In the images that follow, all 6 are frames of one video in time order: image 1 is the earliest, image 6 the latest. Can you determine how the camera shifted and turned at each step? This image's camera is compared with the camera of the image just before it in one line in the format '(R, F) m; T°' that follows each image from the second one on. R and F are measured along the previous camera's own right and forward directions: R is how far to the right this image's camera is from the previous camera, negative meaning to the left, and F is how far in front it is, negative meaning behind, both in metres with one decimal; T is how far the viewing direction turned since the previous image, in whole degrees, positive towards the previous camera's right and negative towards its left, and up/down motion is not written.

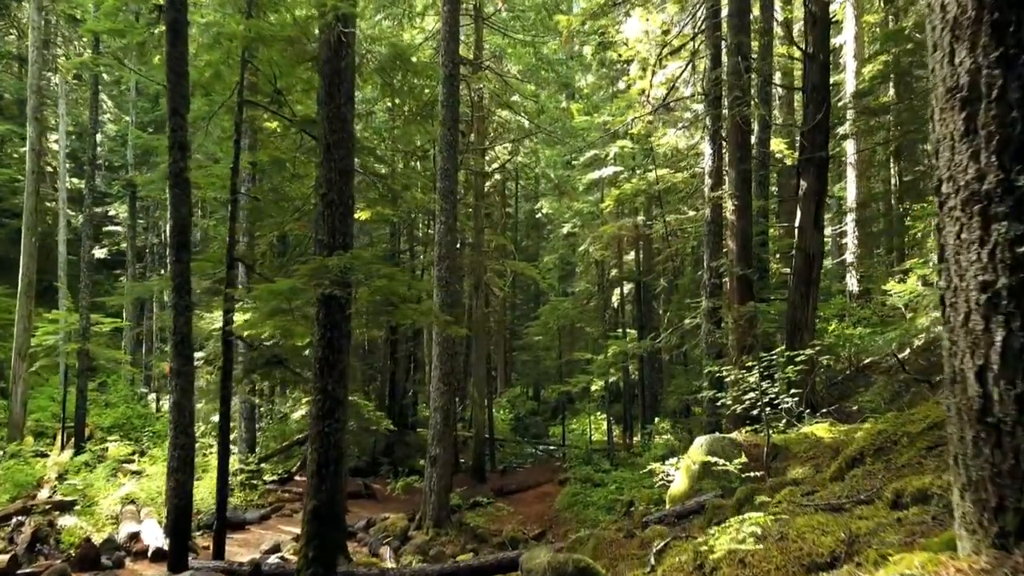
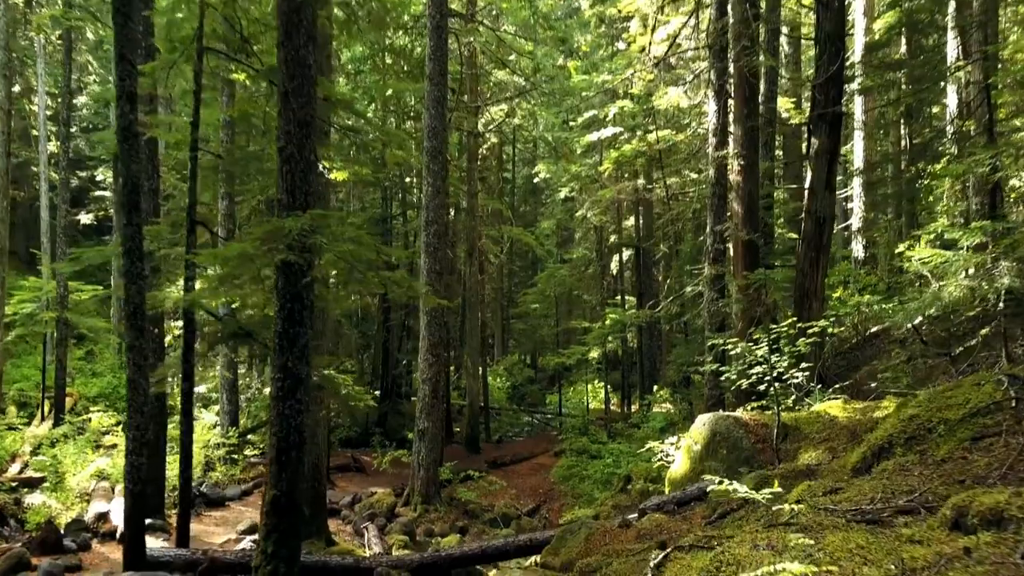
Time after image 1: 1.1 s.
(+0.1, +0.7) m; 0°
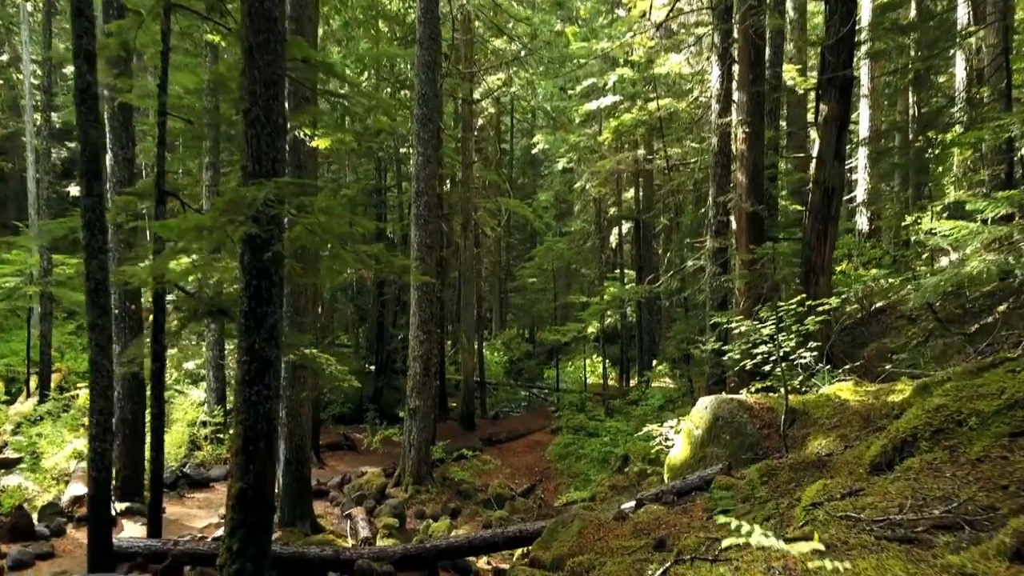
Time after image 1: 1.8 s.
(+0.1, +0.5) m; 0°
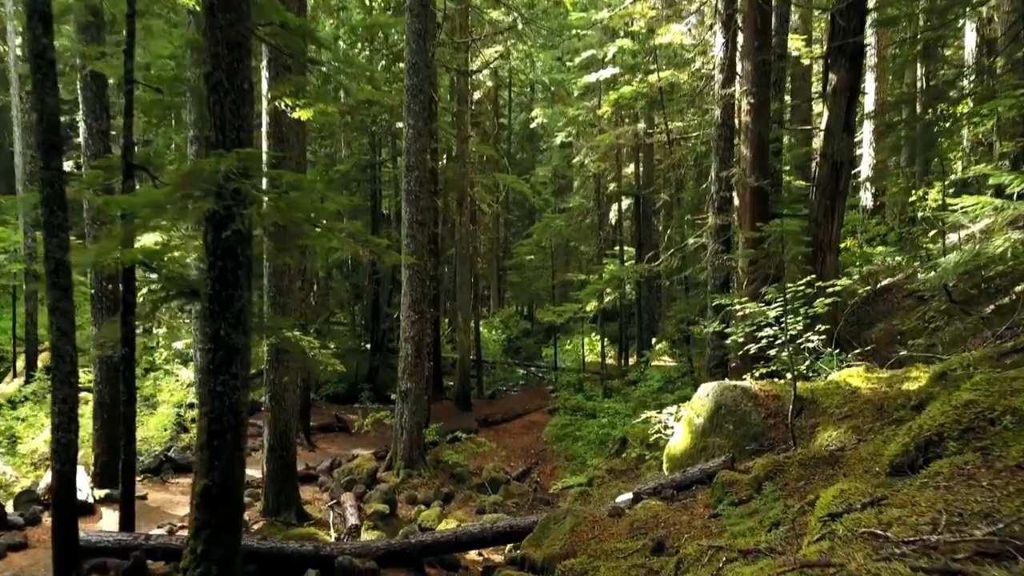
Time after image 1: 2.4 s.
(+0.1, +0.4) m; 0°
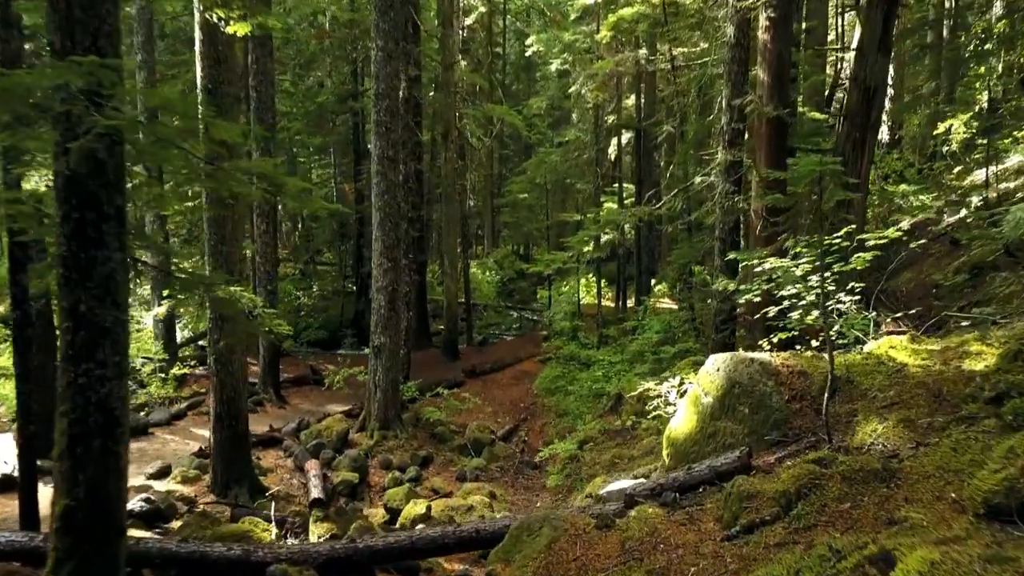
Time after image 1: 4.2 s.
(+0.2, +1.2) m; 0°
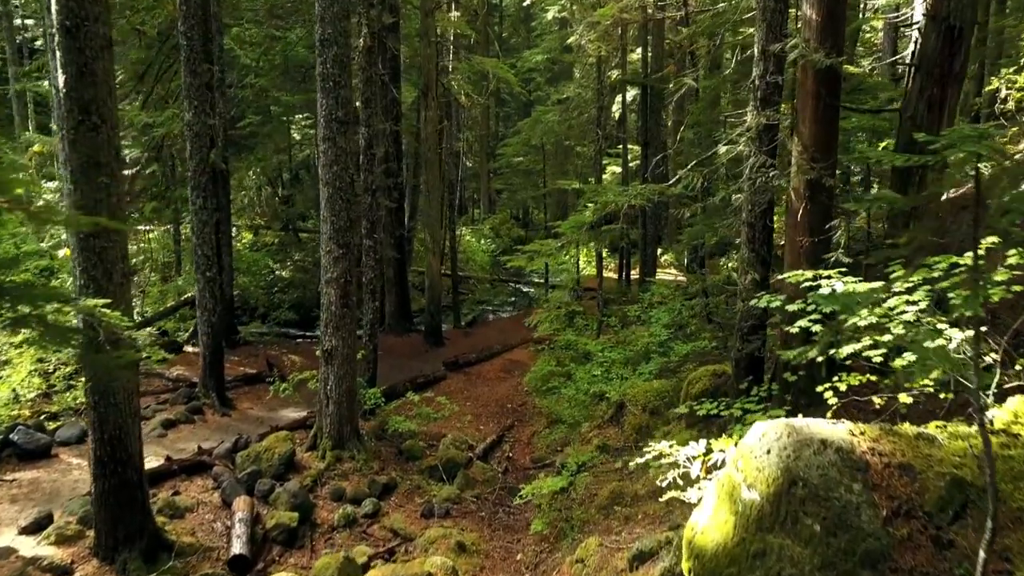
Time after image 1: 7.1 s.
(+0.3, +1.9) m; 0°
